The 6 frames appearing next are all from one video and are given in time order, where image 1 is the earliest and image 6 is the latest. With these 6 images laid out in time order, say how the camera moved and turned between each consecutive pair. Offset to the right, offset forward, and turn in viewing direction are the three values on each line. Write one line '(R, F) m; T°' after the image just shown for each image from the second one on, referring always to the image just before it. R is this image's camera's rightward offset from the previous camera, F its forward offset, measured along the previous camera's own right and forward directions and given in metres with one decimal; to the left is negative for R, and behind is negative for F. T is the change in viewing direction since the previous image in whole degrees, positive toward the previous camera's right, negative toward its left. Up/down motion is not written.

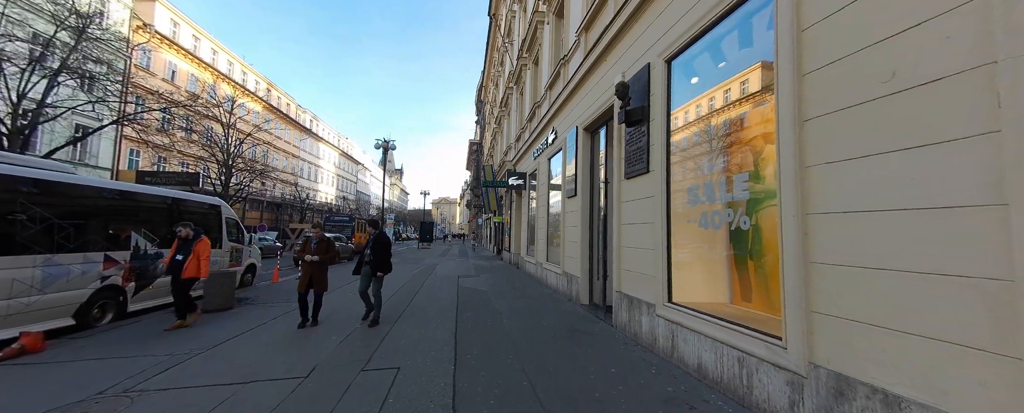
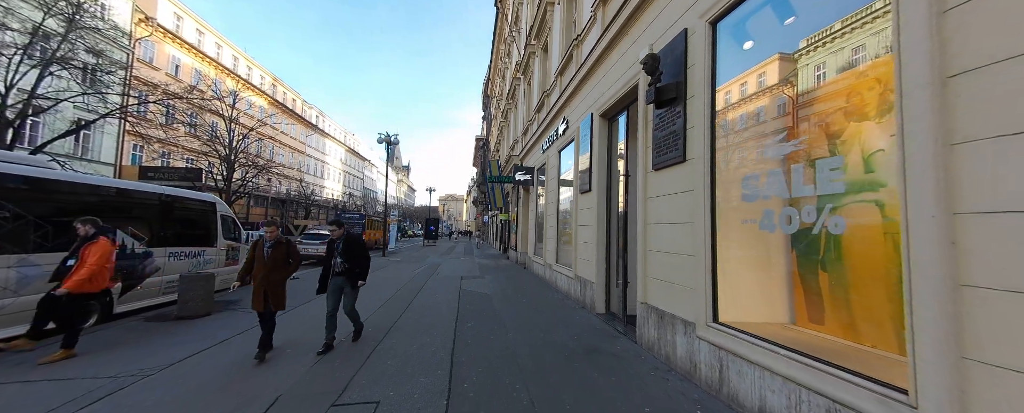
(0.0, +0.8) m; -1°
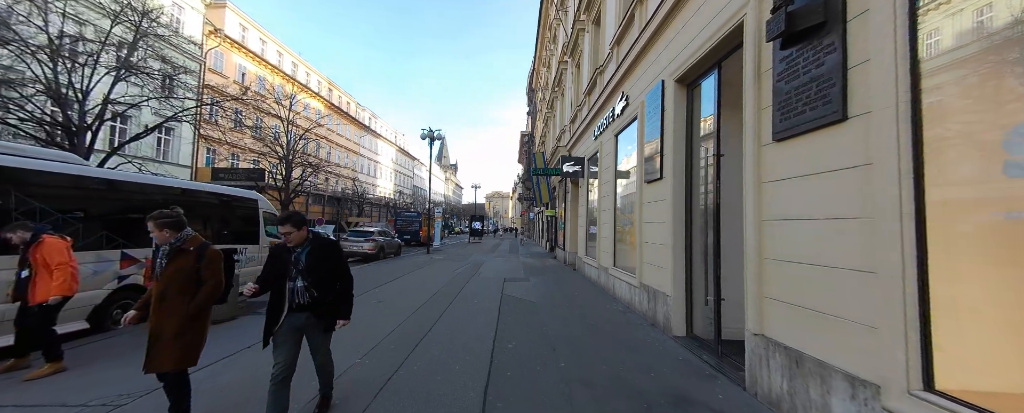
(-0.1, +1.1) m; -9°
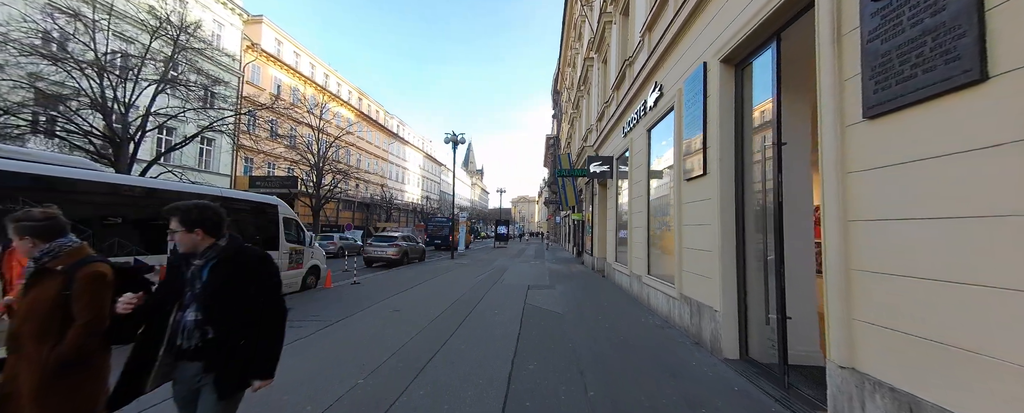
(+0.1, +0.4) m; -5°
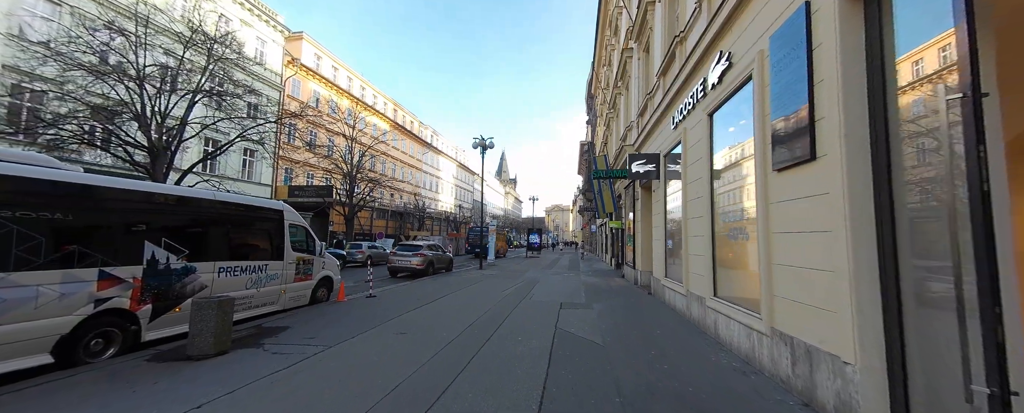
(+0.1, +1.1) m; -6°
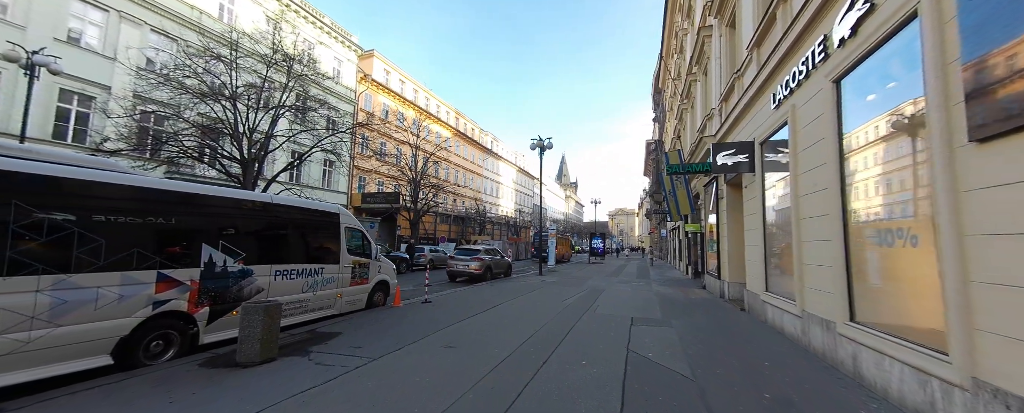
(0.0, +0.8) m; -11°
